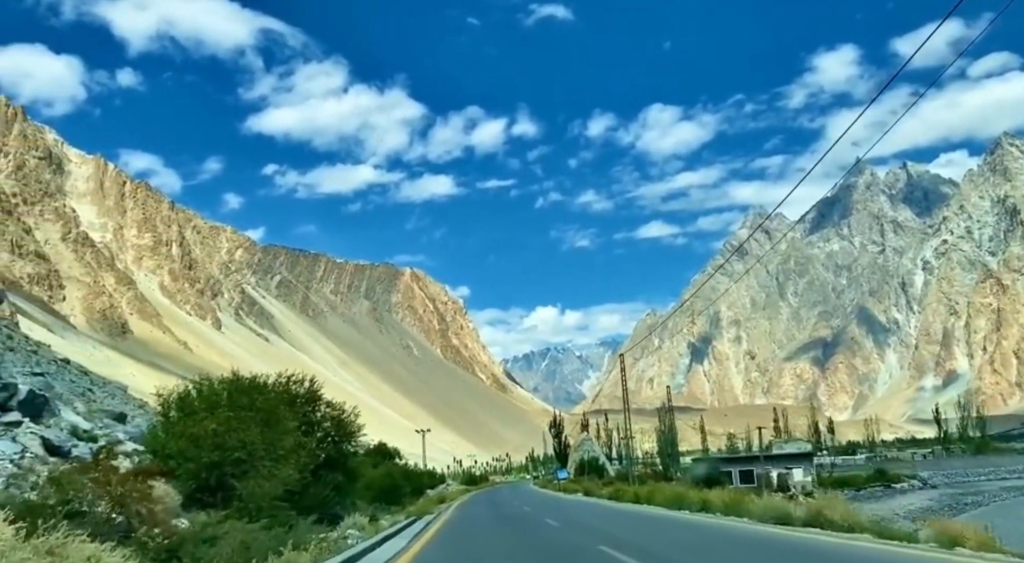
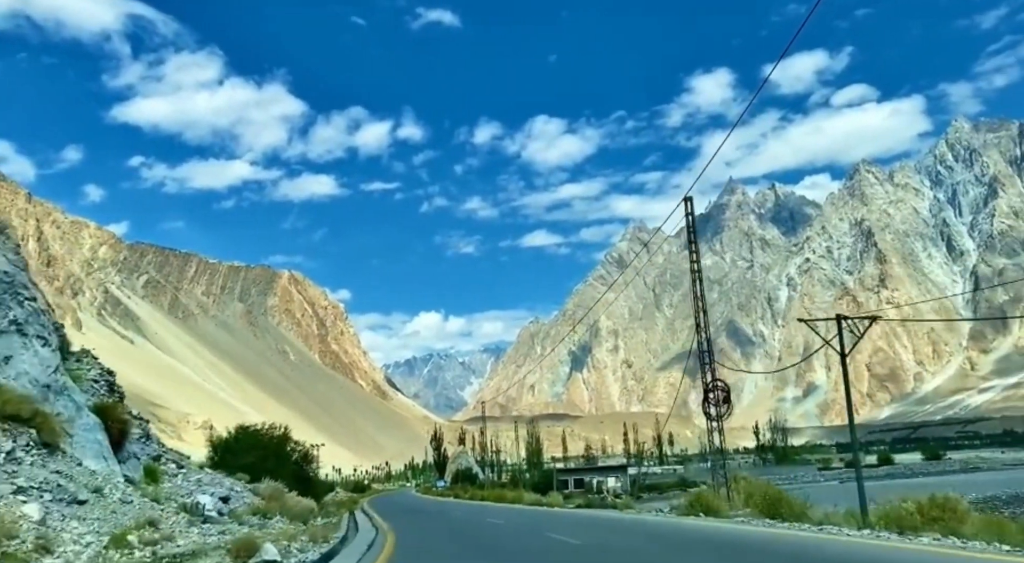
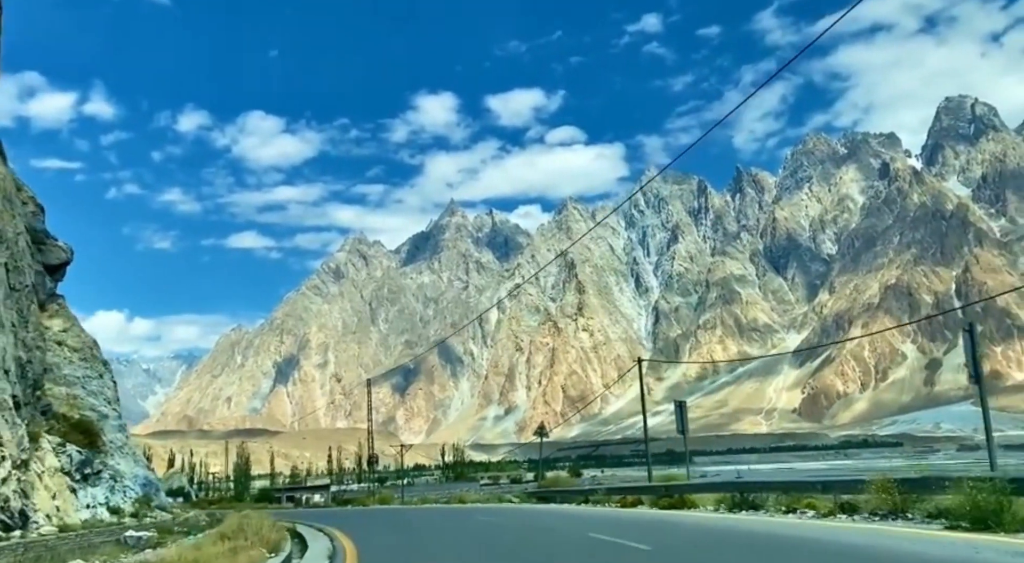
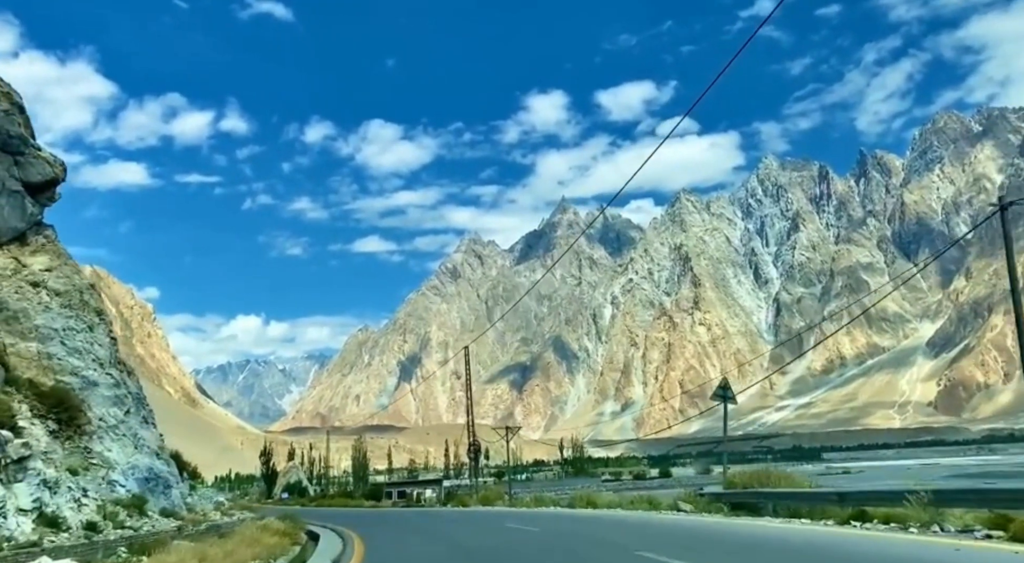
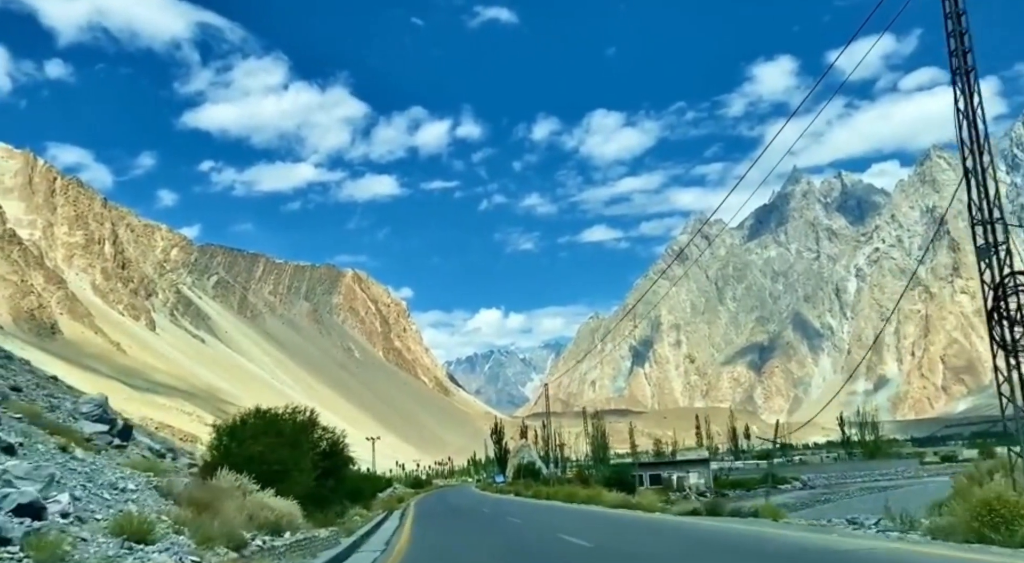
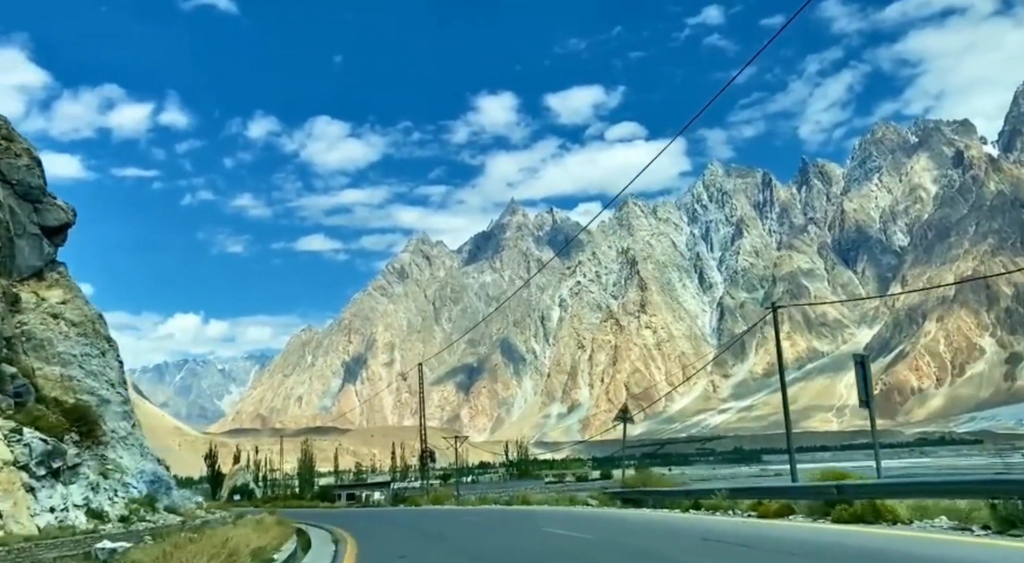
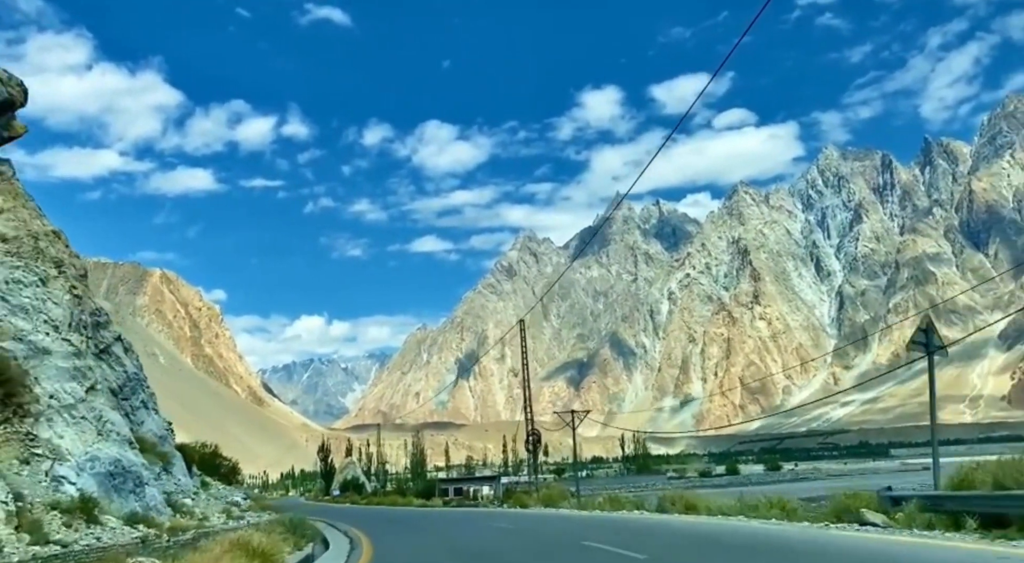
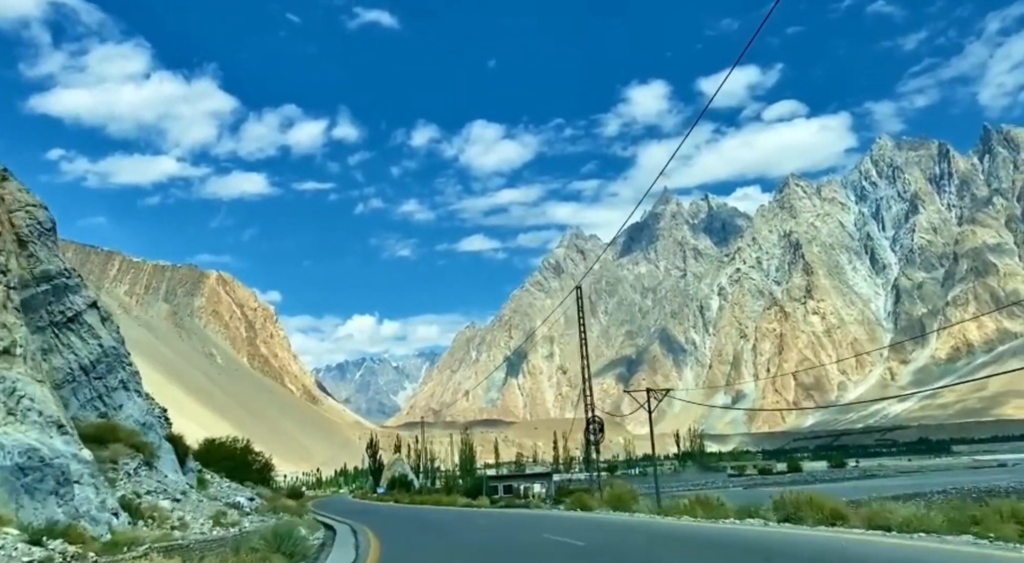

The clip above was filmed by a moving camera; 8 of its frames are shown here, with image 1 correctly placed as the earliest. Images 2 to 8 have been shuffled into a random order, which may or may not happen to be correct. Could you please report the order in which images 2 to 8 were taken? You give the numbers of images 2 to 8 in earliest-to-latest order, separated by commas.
5, 2, 8, 7, 4, 6, 3
